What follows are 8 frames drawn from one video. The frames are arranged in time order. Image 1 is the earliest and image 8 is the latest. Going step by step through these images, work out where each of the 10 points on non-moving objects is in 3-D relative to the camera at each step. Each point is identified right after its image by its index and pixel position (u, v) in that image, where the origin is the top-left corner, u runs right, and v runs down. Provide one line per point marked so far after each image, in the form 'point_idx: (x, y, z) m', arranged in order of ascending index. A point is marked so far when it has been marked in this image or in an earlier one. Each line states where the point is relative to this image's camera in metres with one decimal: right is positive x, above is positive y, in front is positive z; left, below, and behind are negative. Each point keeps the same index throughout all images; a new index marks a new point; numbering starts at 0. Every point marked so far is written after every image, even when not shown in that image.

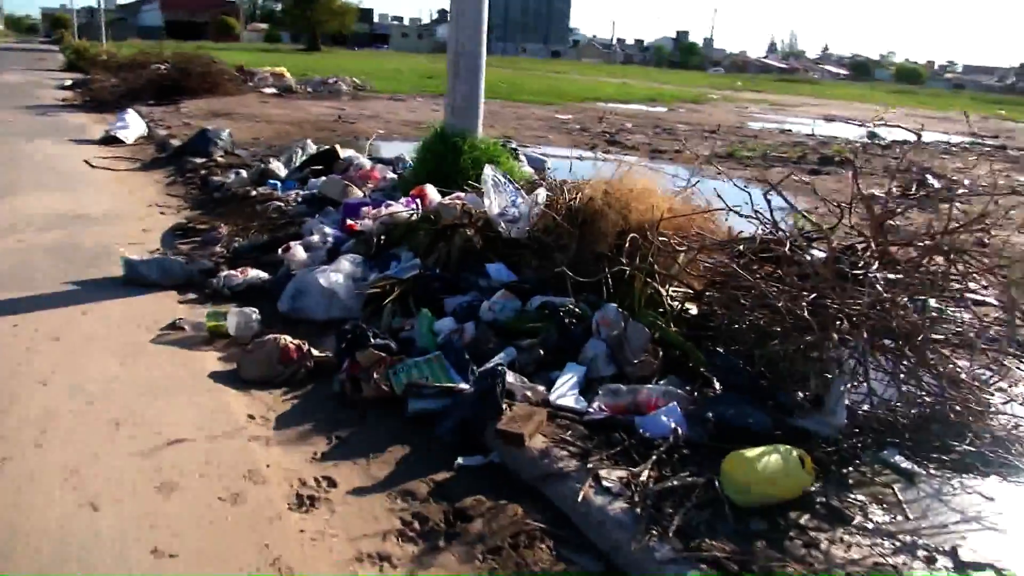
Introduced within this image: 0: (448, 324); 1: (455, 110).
0: (-0.3, -0.2, +4.5) m
1: (-0.5, +1.6, +7.3) m
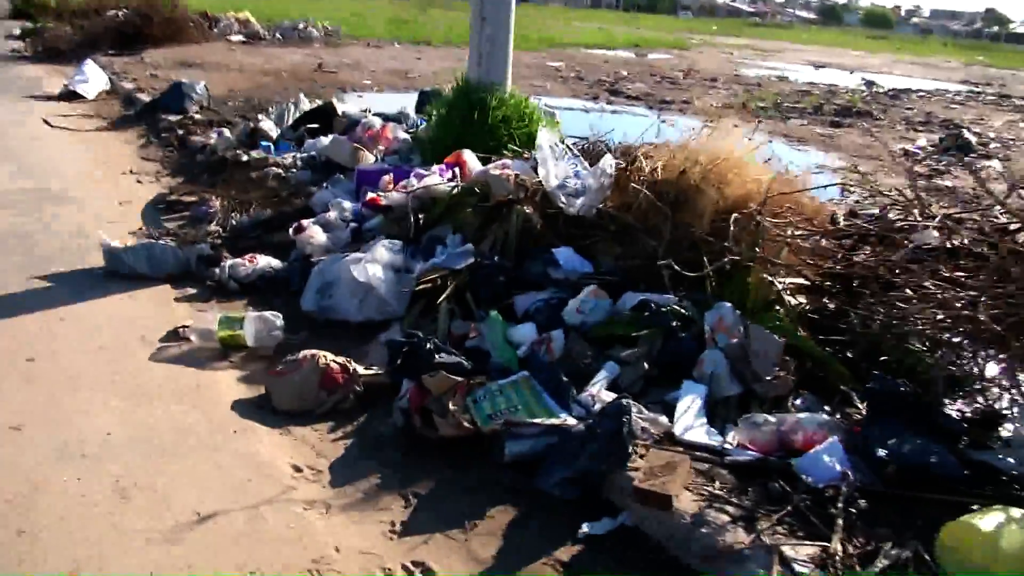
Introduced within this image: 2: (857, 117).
0: (+0.1, -0.2, +3.6) m
1: (-0.2, +1.8, +6.3) m
2: (+5.1, +2.6, +12.2) m
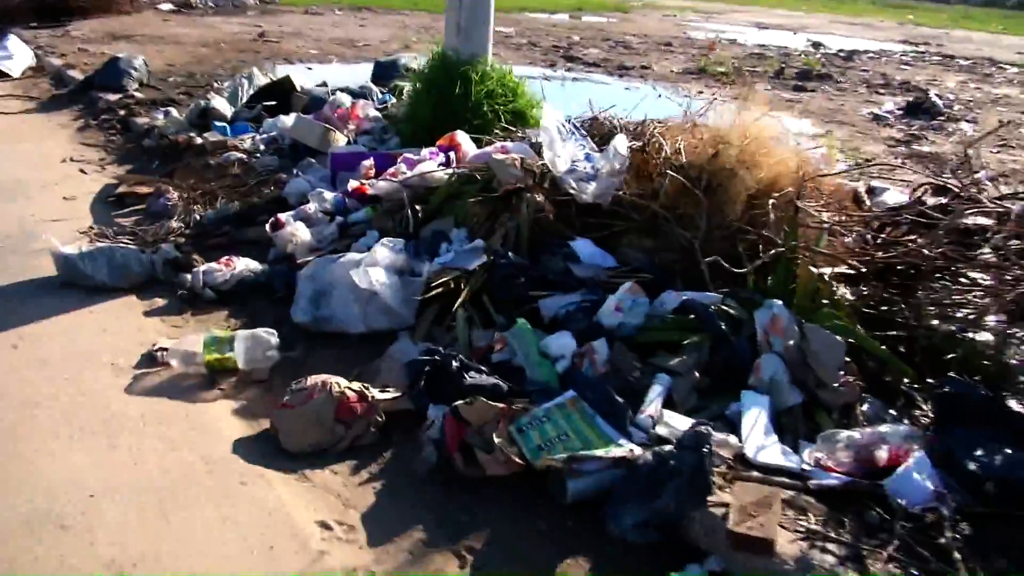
0: (+0.2, -0.2, +3.2) m
1: (-0.4, +1.8, +5.8) m
2: (+4.5, +3.1, +12.0) m
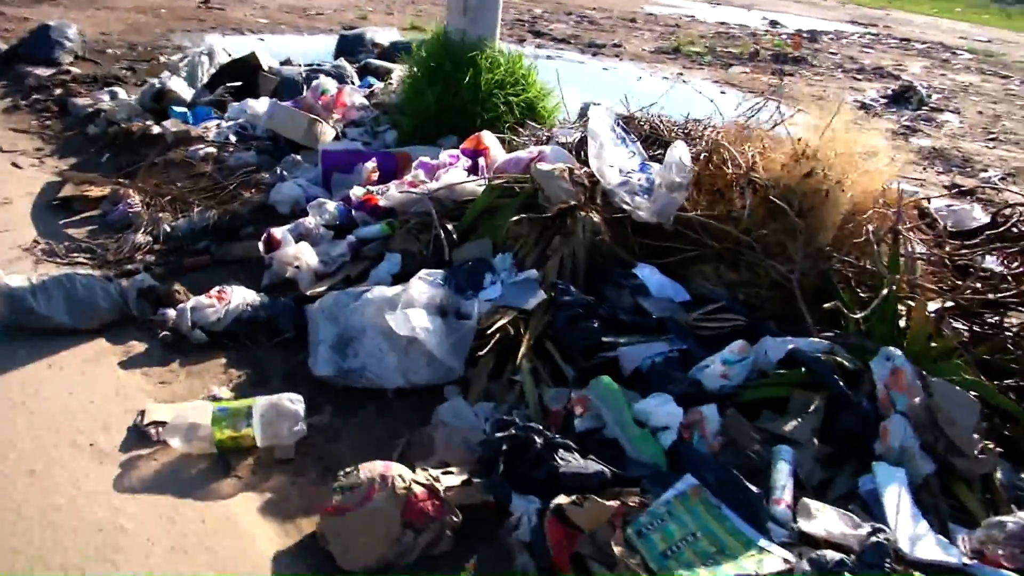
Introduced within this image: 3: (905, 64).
0: (+0.5, -0.4, +2.6) m
1: (-0.3, +1.7, +5.1) m
2: (+4.0, +3.3, +11.7) m
3: (+6.2, +3.6, +12.9) m
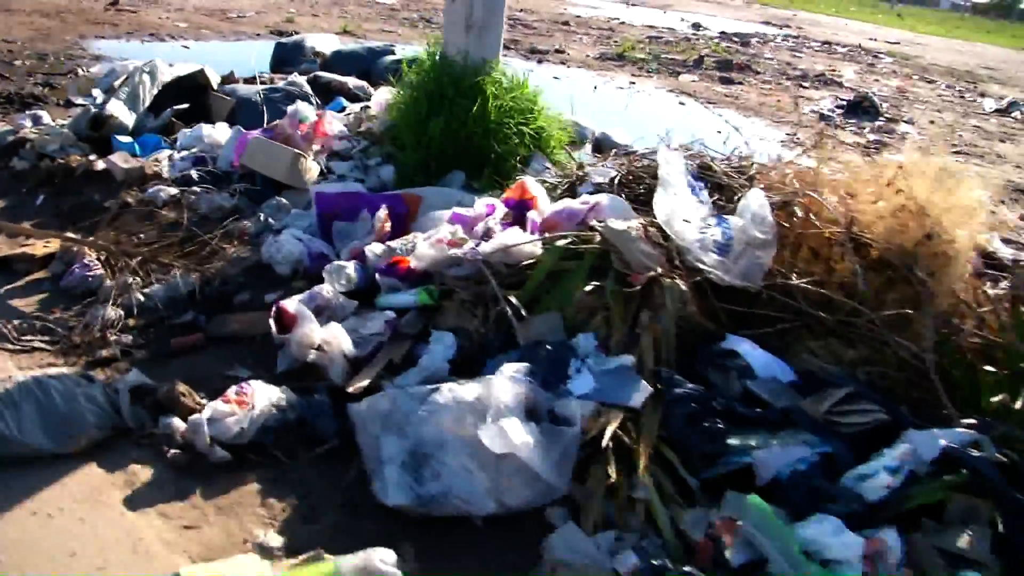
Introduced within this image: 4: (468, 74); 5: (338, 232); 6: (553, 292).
0: (+0.9, -0.7, +2.2) m
1: (-0.3, +1.4, +4.5) m
2: (+3.2, +3.2, +11.6) m
3: (+5.2, +3.5, +13.0) m
4: (-0.2, +1.2, +4.4) m
5: (-0.8, +0.3, +3.8) m
6: (+0.1, 0.0, +3.1) m
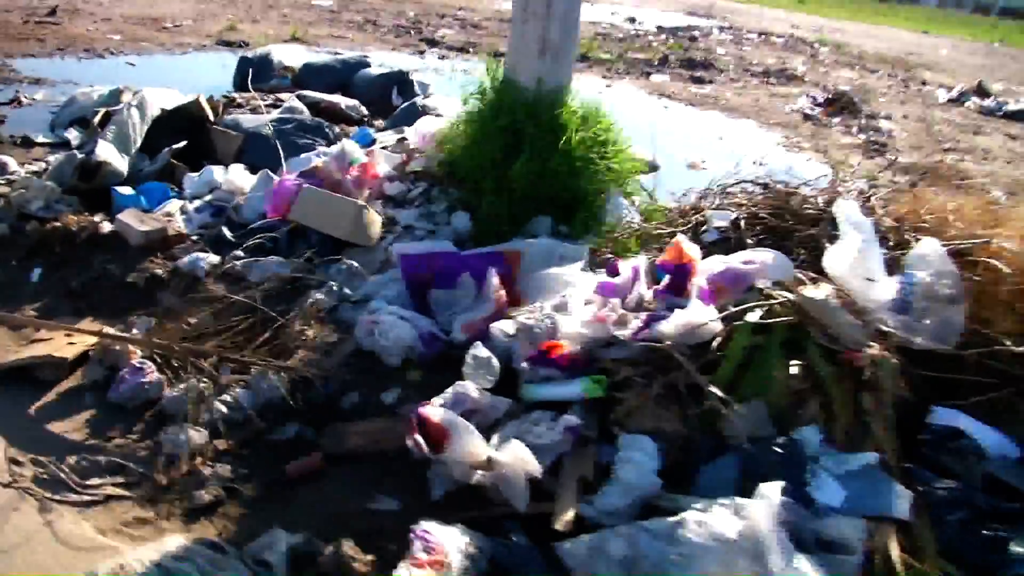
0: (+1.6, -0.9, +1.8) m
1: (+0.1, +1.2, +3.9) m
2: (+2.6, +3.1, +11.3) m
3: (+4.4, +3.6, +13.0) m
4: (+0.1, +0.9, +3.9) m
5: (-0.3, -0.1, +3.2) m
6: (+0.8, -0.3, +2.6) m
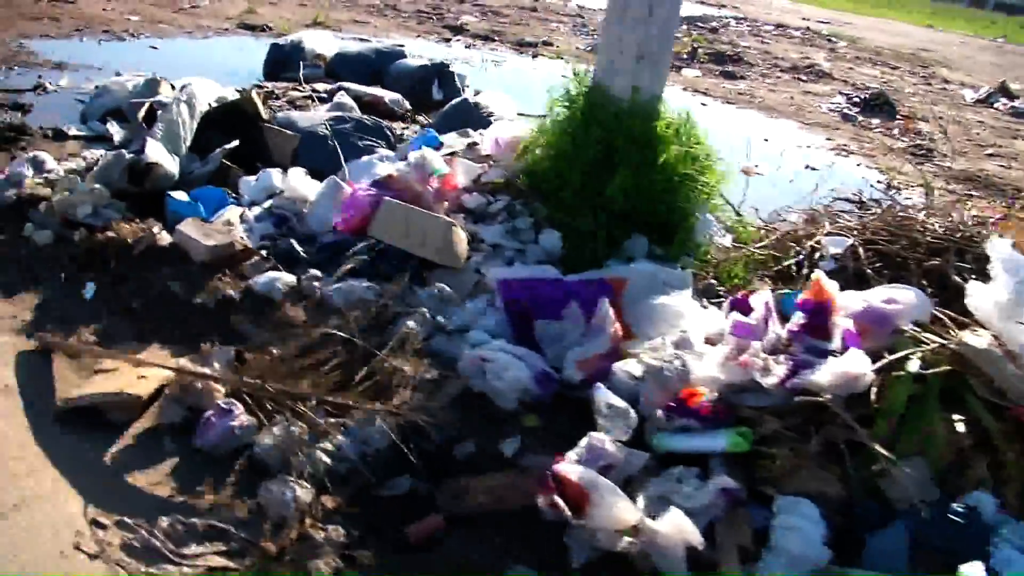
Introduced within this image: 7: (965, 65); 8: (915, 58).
0: (+2.1, -1.1, +1.6) m
1: (+0.5, +1.0, +3.7) m
2: (+2.9, +3.1, +11.1) m
3: (+4.6, +3.6, +12.7) m
4: (+0.6, +0.8, +3.6) m
5: (+0.1, -0.2, +3.0) m
6: (+1.2, -0.4, +2.4) m
7: (+8.3, +4.1, +14.9) m
8: (+7.3, +4.2, +14.8) m
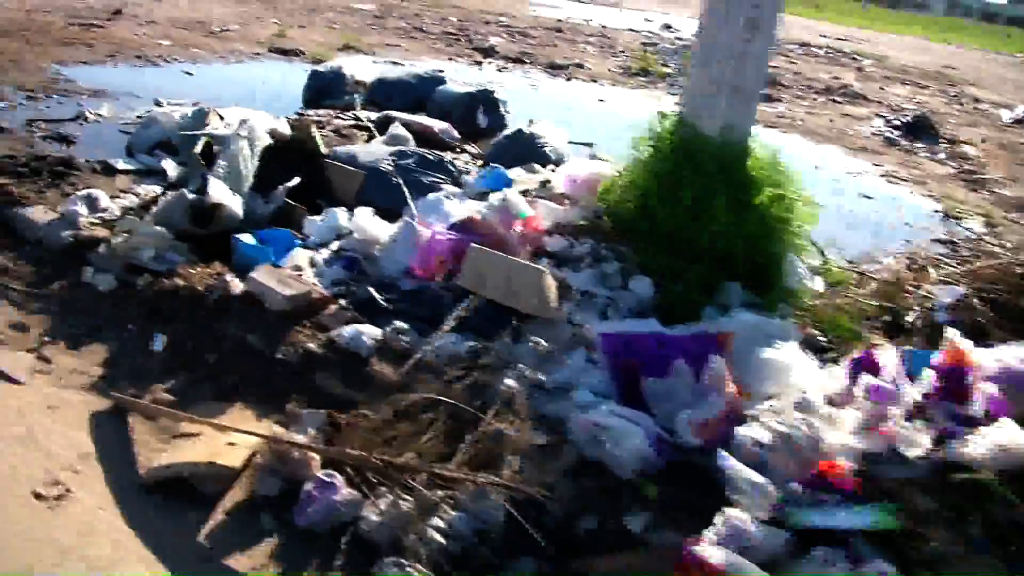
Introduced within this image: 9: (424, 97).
0: (+2.4, -1.3, +1.4) m
1: (+0.9, +0.8, +3.5) m
2: (+3.3, +2.8, +10.9) m
3: (+5.0, +3.3, +12.6) m
4: (+0.9, +0.6, +3.5) m
5: (+0.5, -0.4, +2.8) m
6: (+1.5, -0.6, +2.2) m
7: (+8.7, +3.7, +14.8) m
8: (+7.7, +3.8, +14.7) m
9: (-0.7, +1.6, +6.7) m
